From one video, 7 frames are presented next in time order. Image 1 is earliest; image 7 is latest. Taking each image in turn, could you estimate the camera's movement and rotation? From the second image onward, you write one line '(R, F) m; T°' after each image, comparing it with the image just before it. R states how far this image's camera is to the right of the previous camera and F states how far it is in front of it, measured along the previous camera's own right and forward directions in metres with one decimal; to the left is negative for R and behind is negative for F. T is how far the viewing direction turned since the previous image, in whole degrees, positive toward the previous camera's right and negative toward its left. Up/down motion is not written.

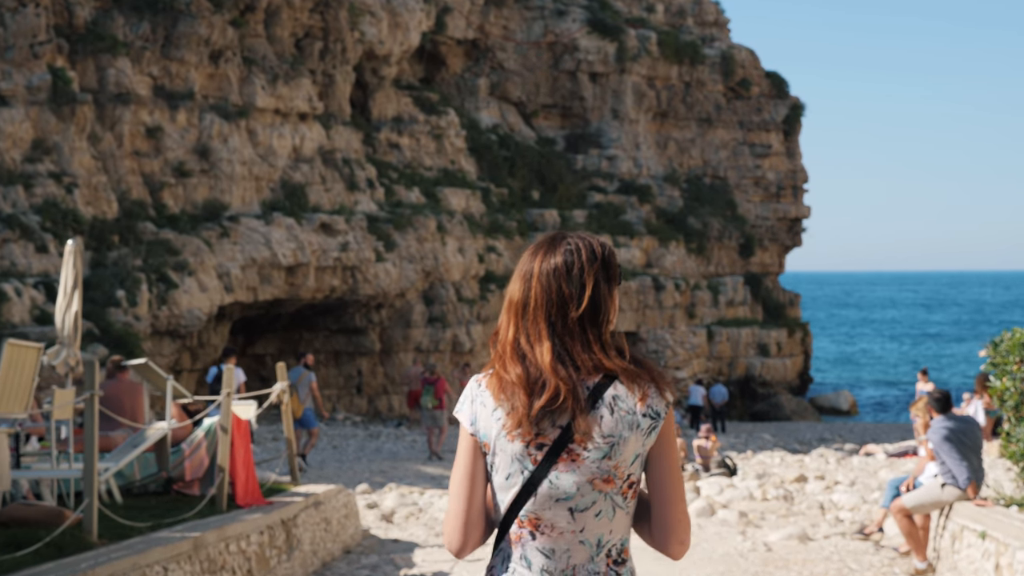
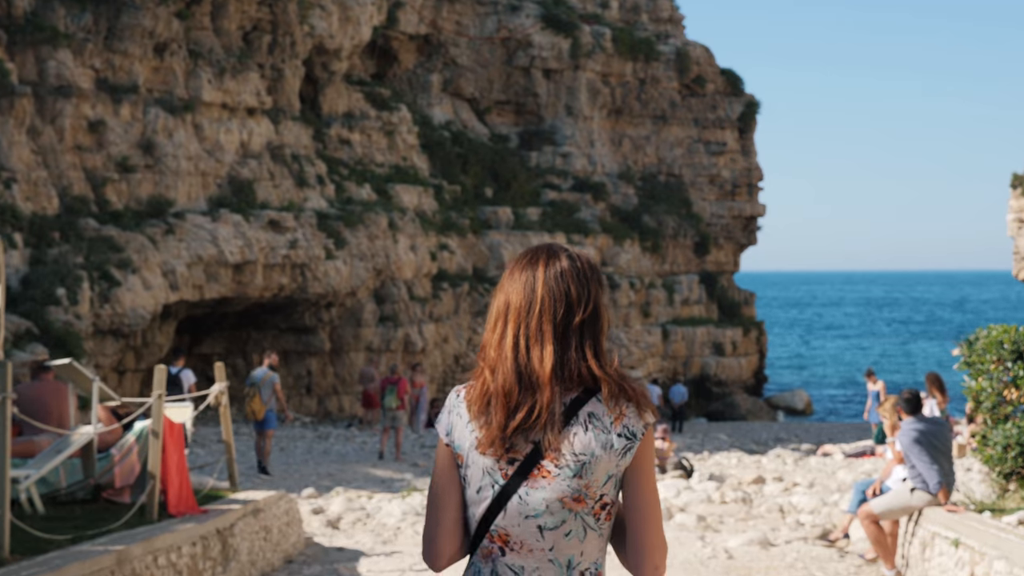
(0.0, +0.4) m; +2°
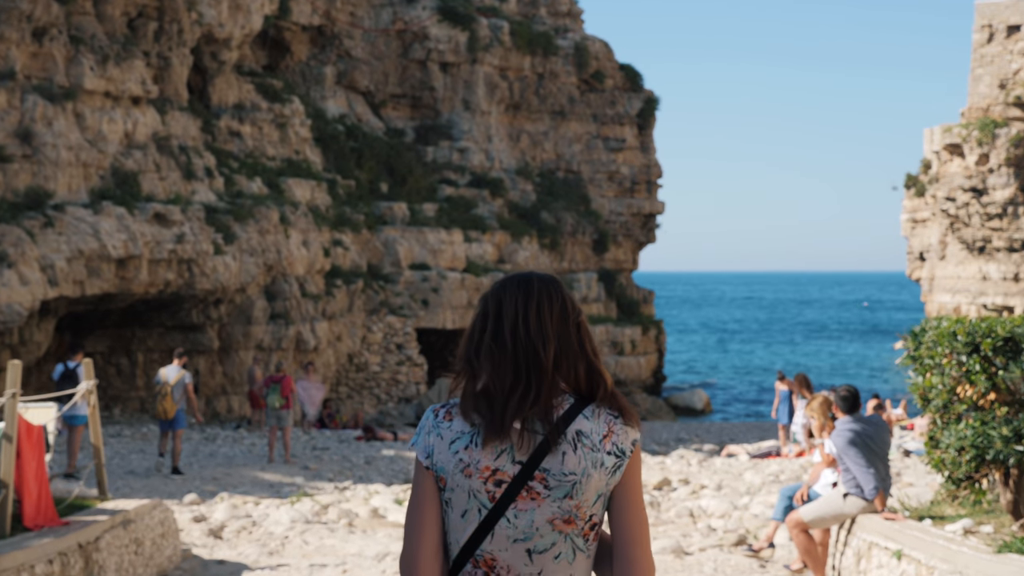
(0.0, +0.5) m; +5°
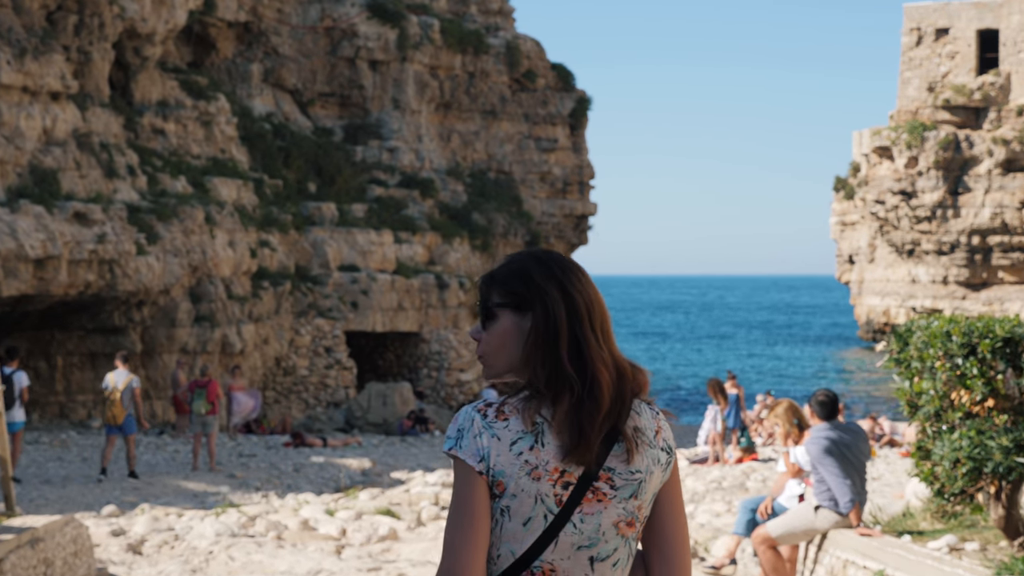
(-0.1, +0.3) m; +3°
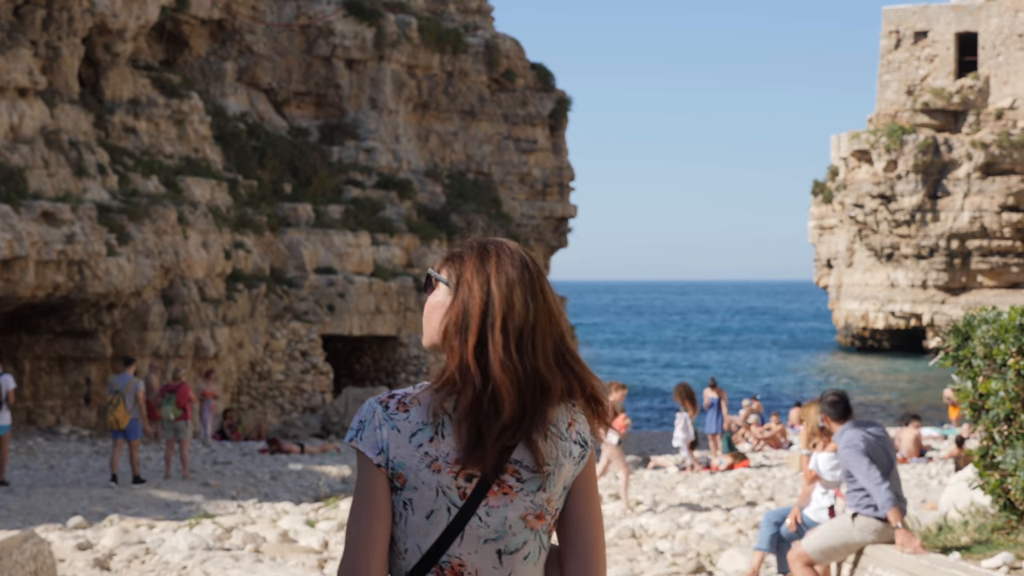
(-0.1, +0.5) m; +1°
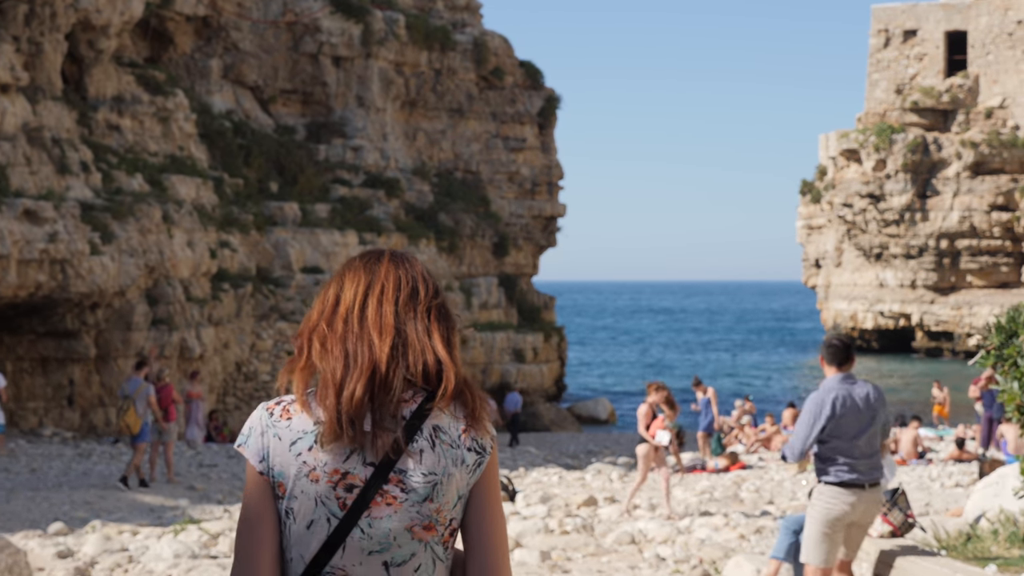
(-0.1, +0.3) m; +1°
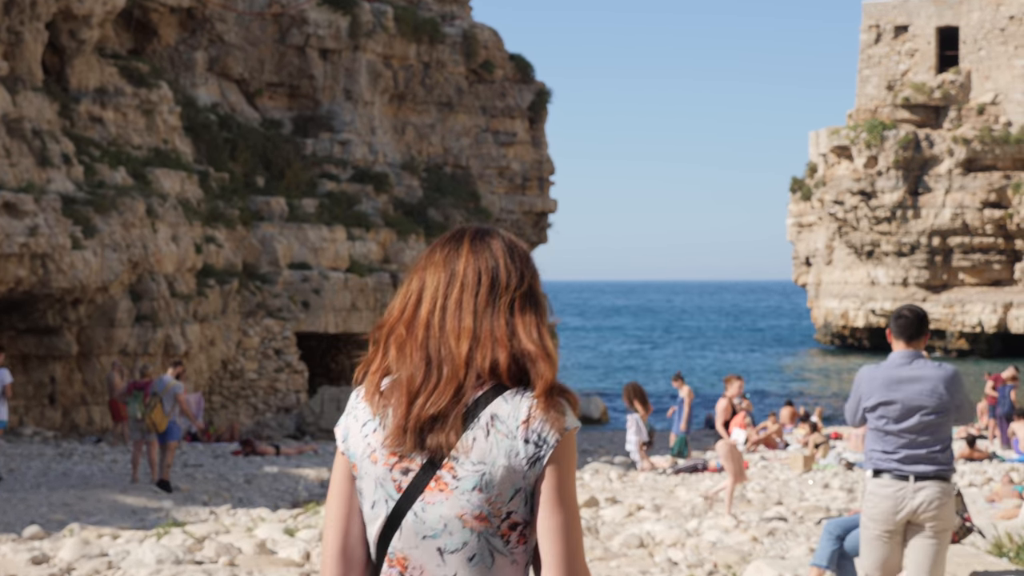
(-0.1, +0.4) m; +1°
